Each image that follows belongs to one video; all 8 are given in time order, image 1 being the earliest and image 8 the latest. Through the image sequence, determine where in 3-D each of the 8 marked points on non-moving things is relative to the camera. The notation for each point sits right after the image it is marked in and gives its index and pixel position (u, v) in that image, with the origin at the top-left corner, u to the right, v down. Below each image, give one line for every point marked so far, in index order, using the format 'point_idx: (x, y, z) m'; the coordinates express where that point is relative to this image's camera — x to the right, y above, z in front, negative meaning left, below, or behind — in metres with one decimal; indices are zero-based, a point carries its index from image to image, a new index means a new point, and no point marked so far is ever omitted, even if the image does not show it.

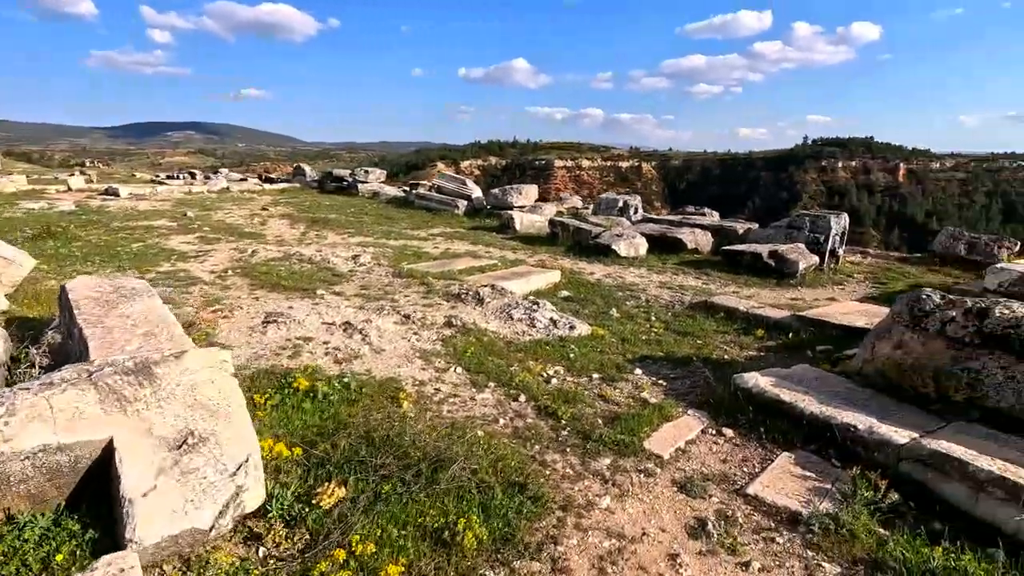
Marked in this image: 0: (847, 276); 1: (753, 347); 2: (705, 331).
0: (+6.6, +0.2, +10.5) m
1: (+2.9, -0.7, +6.4) m
2: (+2.5, -0.6, +7.0) m
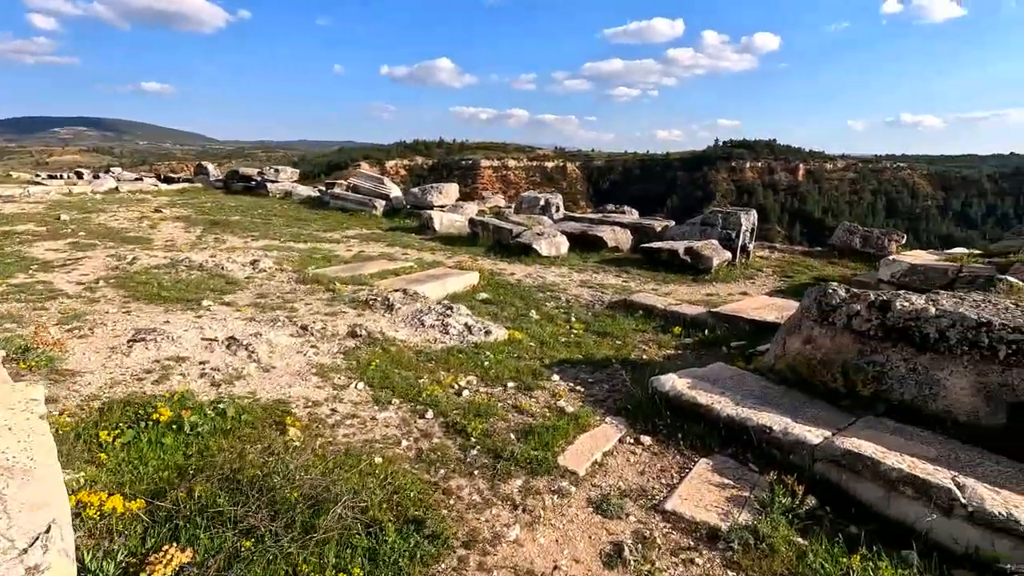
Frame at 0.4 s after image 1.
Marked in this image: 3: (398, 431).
0: (+5.0, +0.4, +10.9) m
1: (+1.9, -0.7, +6.3) m
2: (+1.4, -0.5, +6.8) m
3: (-0.9, -1.1, +4.1) m
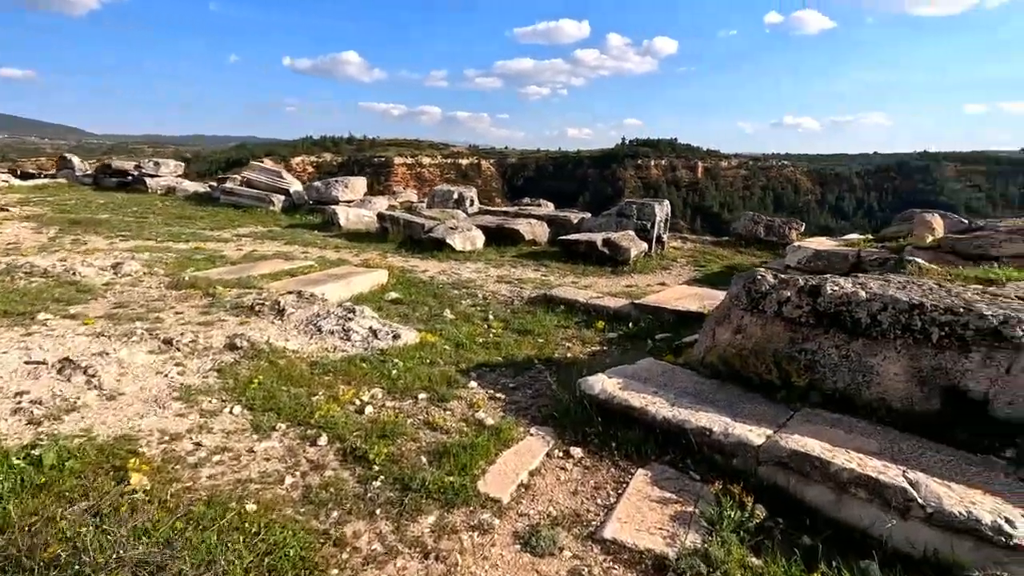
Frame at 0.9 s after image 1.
0: (+3.3, +0.6, +10.9) m
1: (+0.9, -0.6, +5.9) m
2: (+0.4, -0.5, +6.4) m
3: (-1.4, -1.1, +3.4) m
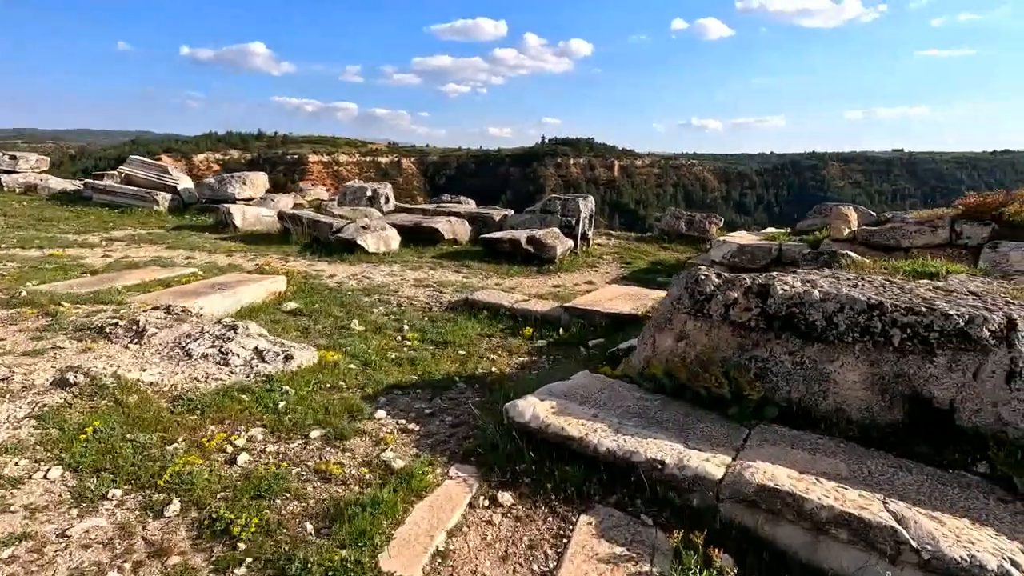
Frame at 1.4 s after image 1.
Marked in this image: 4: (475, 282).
0: (+1.7, +0.6, +10.6) m
1: (+0.1, -0.6, +5.3) m
2: (-0.5, -0.5, +5.7) m
3: (-1.9, -1.2, +2.5) m
4: (-0.6, +0.1, +8.3) m
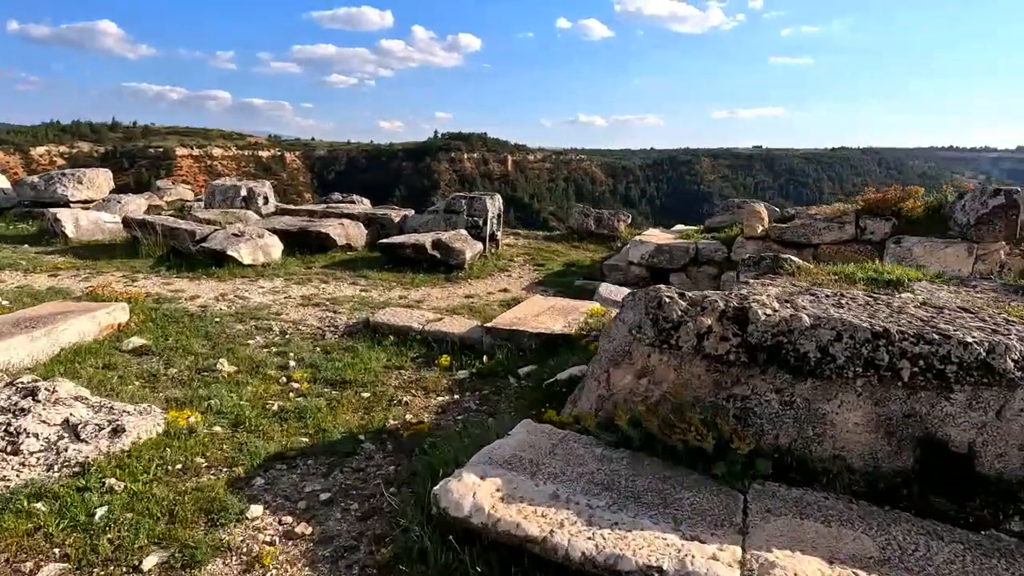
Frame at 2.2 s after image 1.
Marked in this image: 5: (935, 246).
0: (0.0, +0.5, +9.8) m
1: (-0.6, -0.8, +4.4) m
2: (-1.2, -0.7, +4.7) m
3: (-2.0, -1.5, +1.2) m
4: (-1.8, -0.1, +7.2) m
5: (+5.2, +0.5, +6.6) m
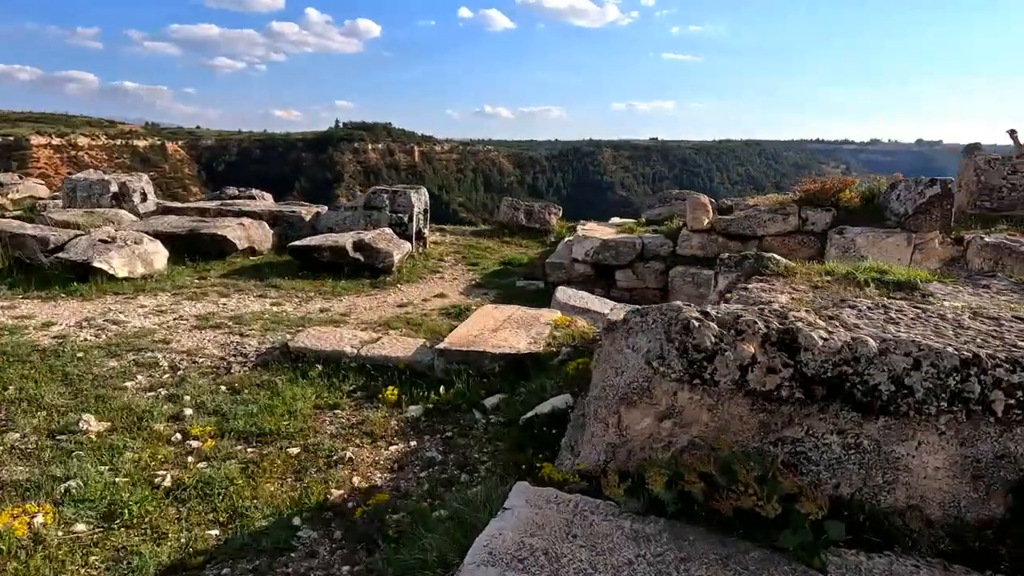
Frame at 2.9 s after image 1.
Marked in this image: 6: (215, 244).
0: (-1.2, +0.5, +9.0) m
1: (-0.8, -1.0, +3.6) m
2: (-1.5, -0.9, +3.7) m
3: (-1.6, -1.7, +0.2) m
4: (-2.5, -0.3, +6.0) m
5: (+4.5, +0.6, +6.7) m
6: (-4.4, +0.7, +8.0) m
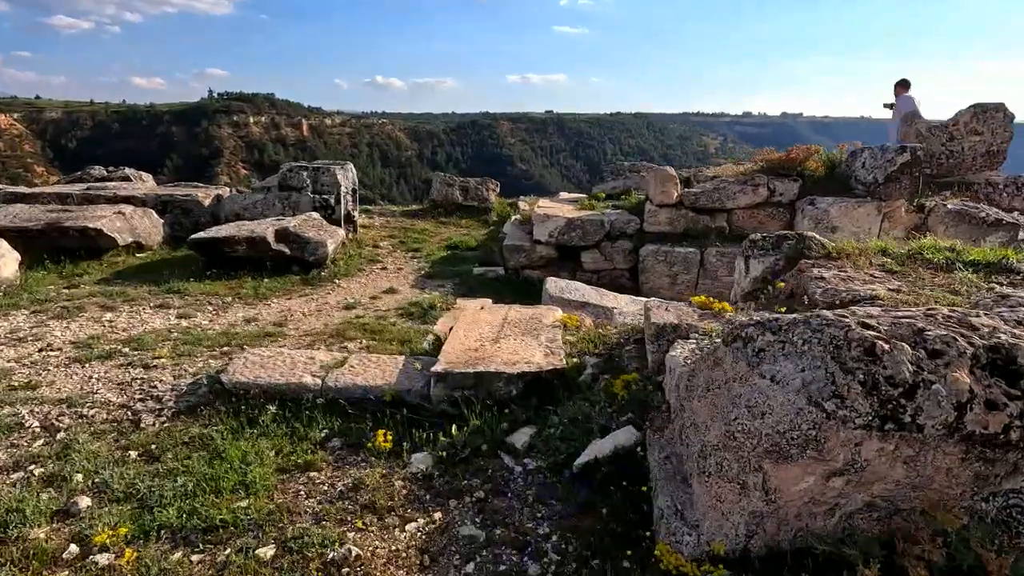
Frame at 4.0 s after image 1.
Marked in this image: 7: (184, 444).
0: (-2.0, +0.6, +7.8) m
1: (-0.5, -1.0, +2.6) m
2: (-1.2, -1.0, +2.6) m
3: (-0.7, -2.0, -0.8) m
4: (-2.7, -0.3, +4.7) m
5: (+4.1, +1.0, +6.5) m
6: (-4.9, +0.6, +6.2) m
7: (-1.8, -0.9, +3.0) m
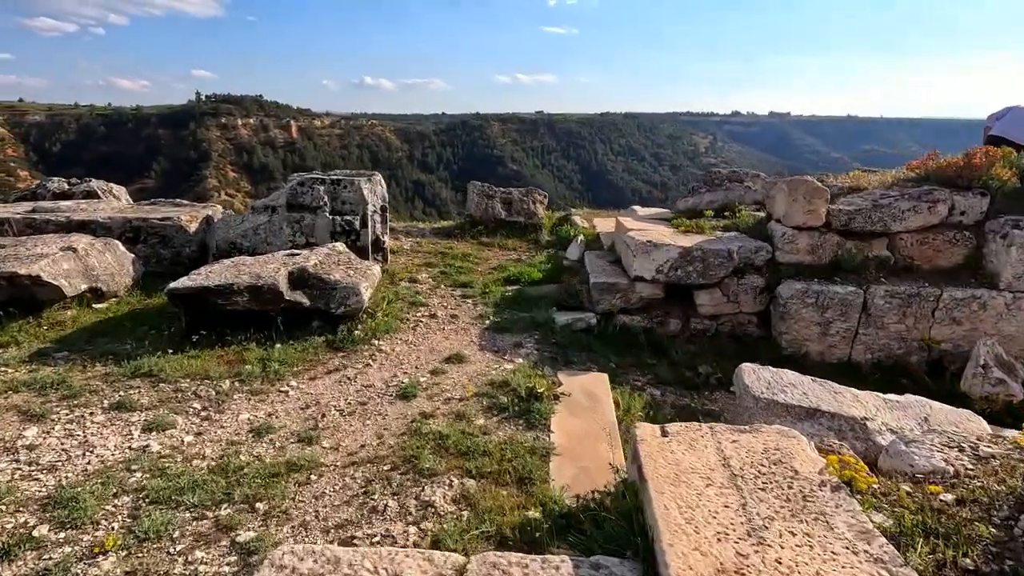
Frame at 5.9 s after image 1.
0: (-1.1, 0.0, +6.0) m
1: (+0.5, -1.6, +0.8) m
2: (-0.2, -1.5, +0.8) m
3: (+0.4, -2.5, -2.6) m
4: (-1.7, -0.9, +2.9) m
5: (+5.0, +0.5, +4.8) m
6: (-4.0, 0.0, +4.4) m
7: (-0.8, -1.4, +1.2) m
